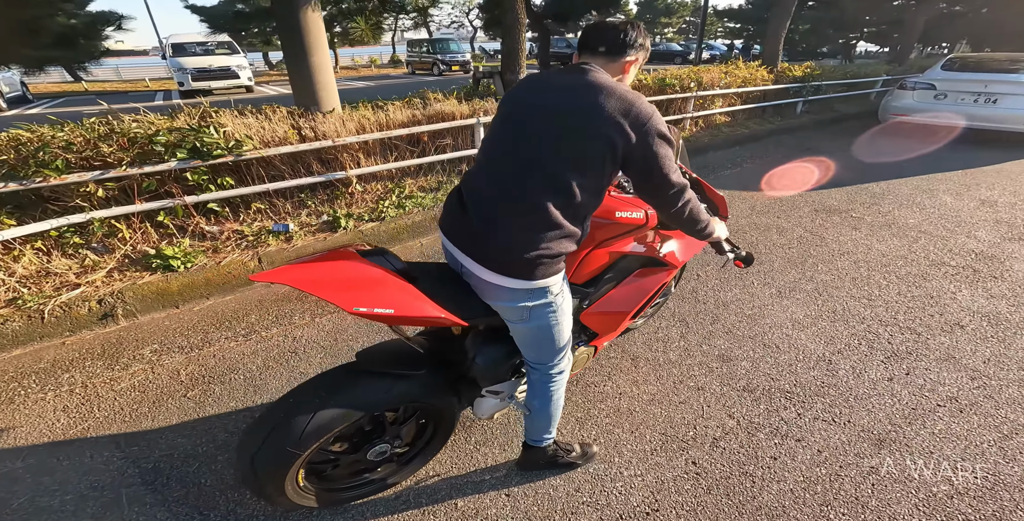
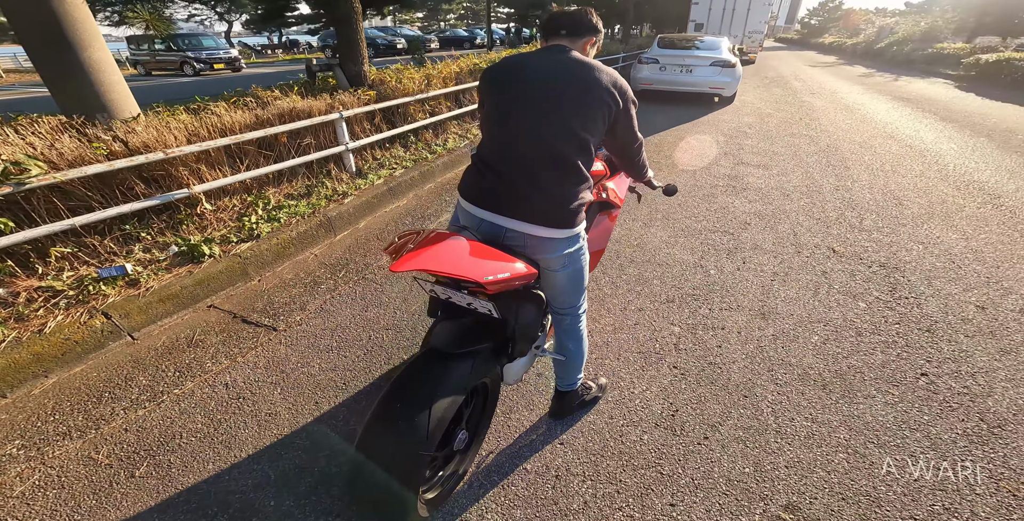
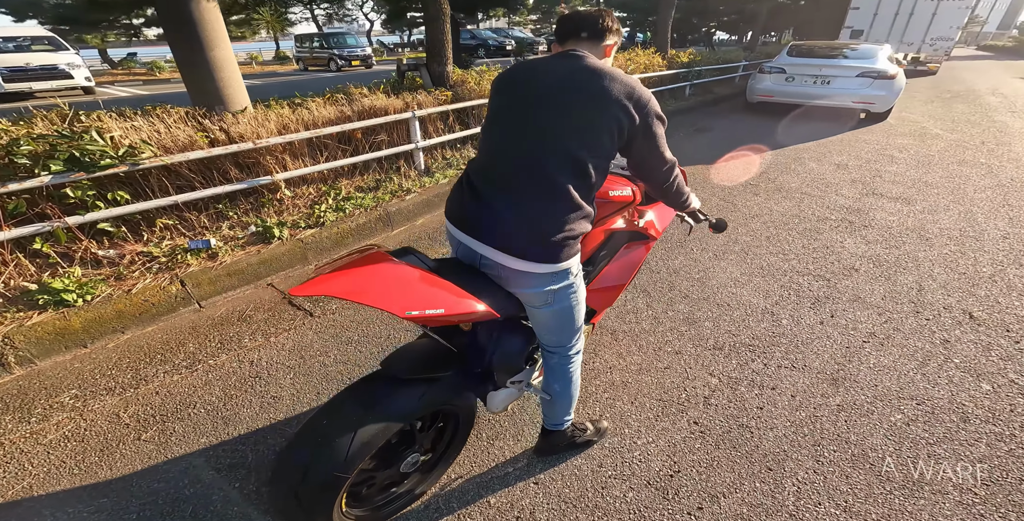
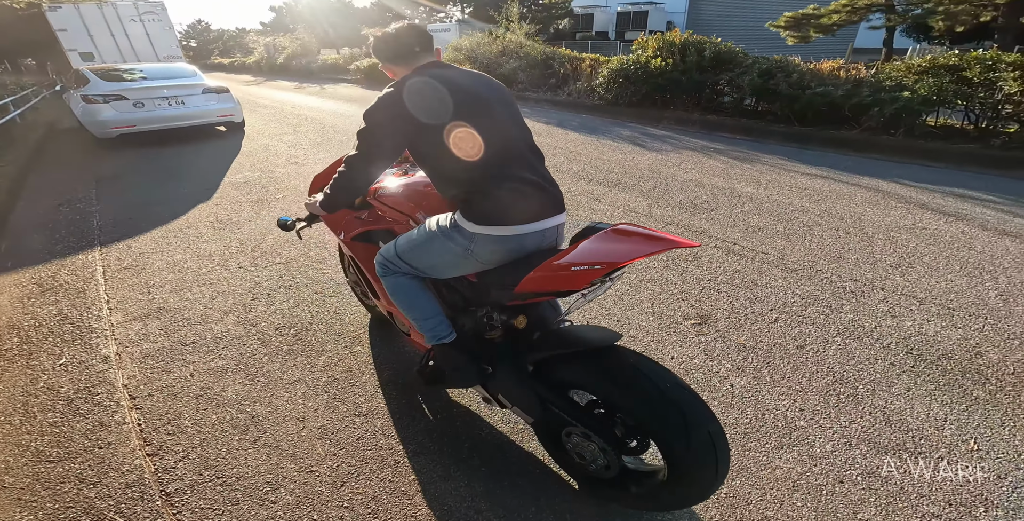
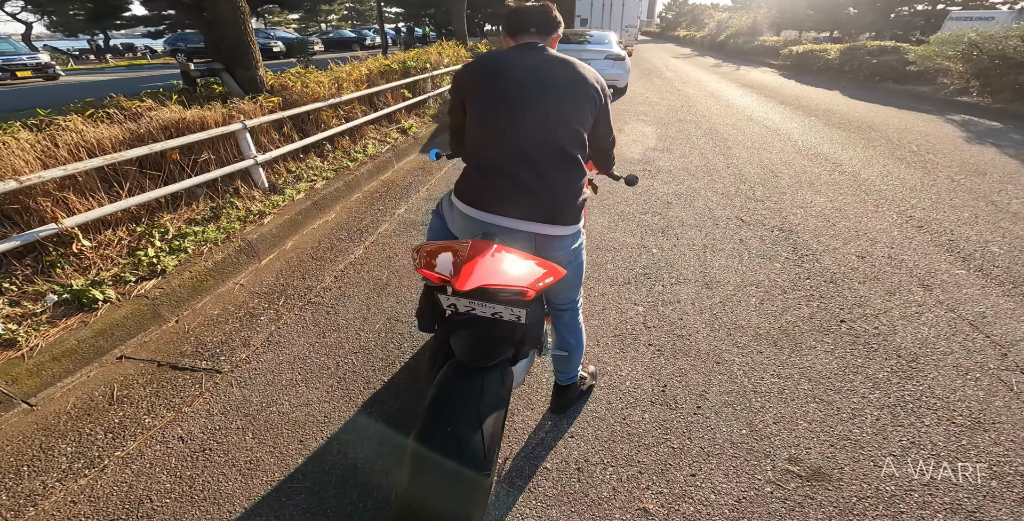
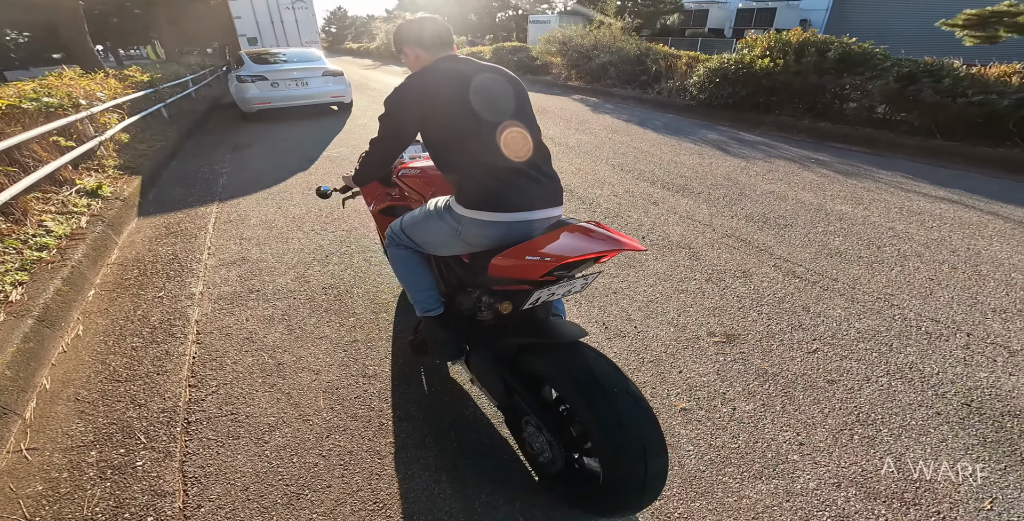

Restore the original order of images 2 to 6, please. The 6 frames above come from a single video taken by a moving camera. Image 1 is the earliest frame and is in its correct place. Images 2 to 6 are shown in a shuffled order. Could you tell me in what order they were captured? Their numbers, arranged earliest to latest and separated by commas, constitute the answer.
3, 2, 5, 6, 4
